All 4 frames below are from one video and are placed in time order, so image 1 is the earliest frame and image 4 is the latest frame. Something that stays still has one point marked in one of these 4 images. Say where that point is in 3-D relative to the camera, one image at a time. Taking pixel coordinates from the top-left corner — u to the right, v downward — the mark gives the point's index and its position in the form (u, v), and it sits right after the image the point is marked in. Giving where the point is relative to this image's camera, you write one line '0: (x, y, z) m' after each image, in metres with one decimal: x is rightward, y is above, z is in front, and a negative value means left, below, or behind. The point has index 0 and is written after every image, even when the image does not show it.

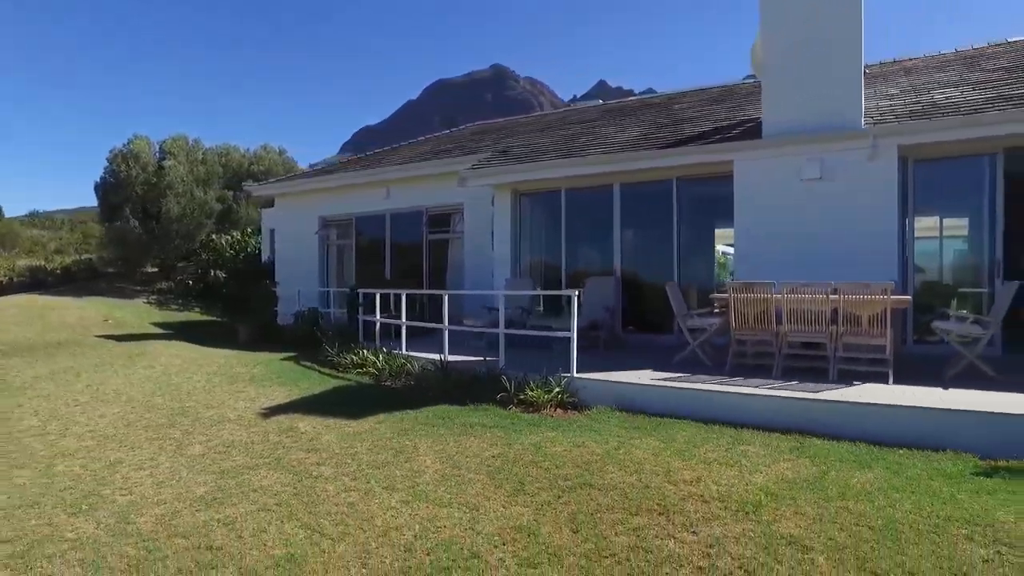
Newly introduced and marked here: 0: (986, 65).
0: (+8.7, +4.2, +11.9) m
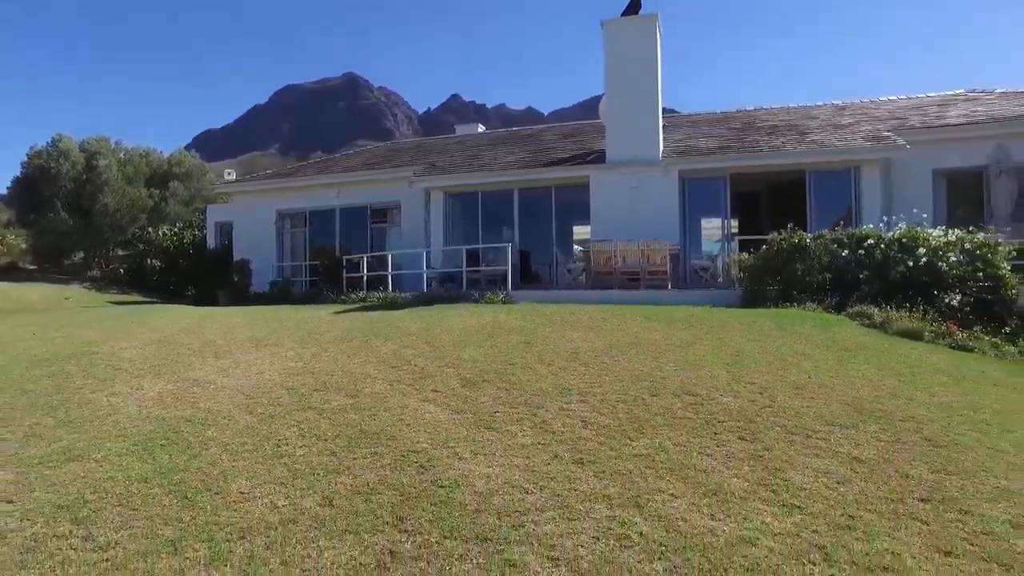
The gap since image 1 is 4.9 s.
0: (+6.9, +5.2, +20.7) m
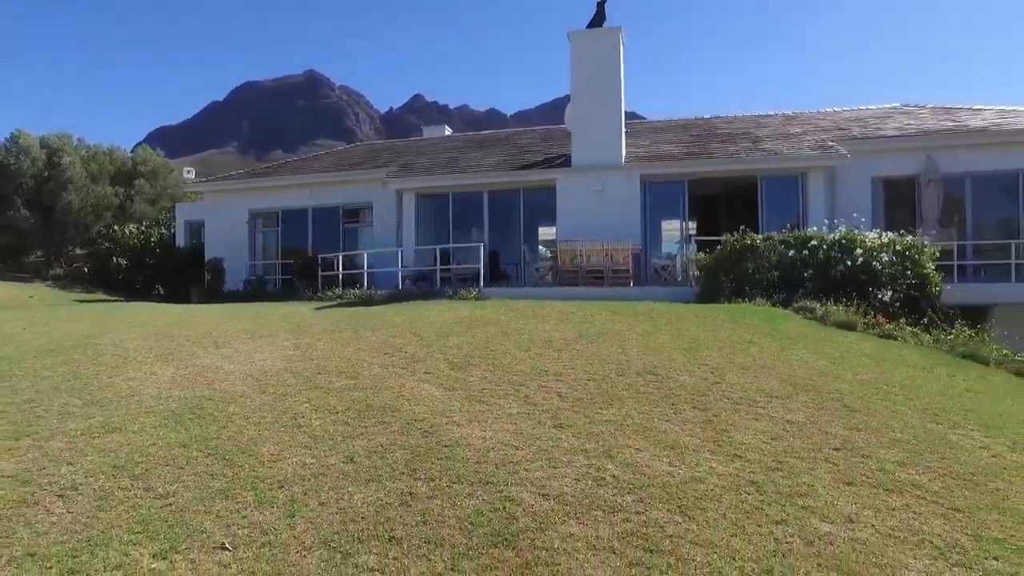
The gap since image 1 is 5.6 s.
0: (+5.9, +5.3, +22.0) m
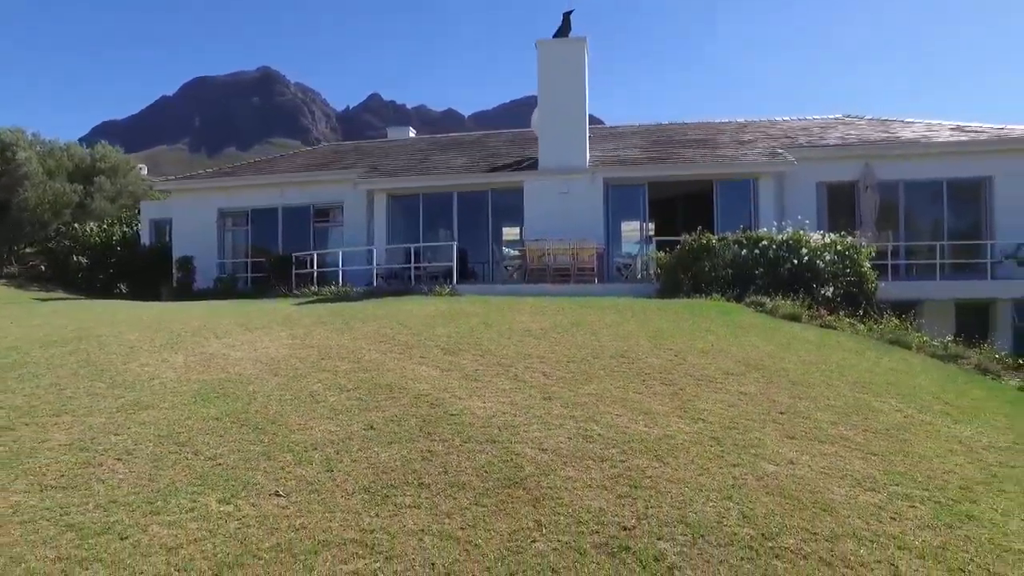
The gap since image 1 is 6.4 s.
0: (+4.8, +5.3, +23.2) m
